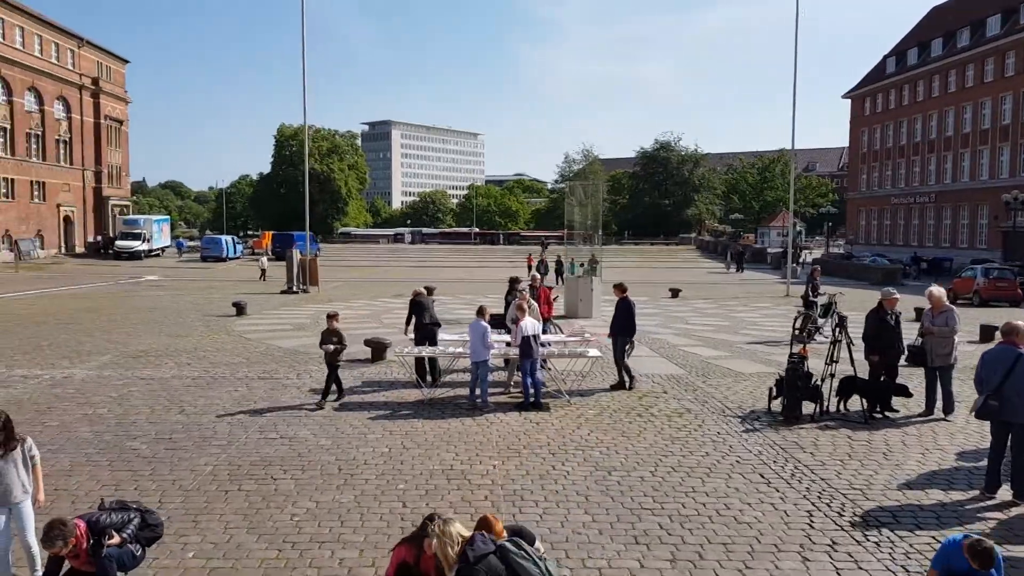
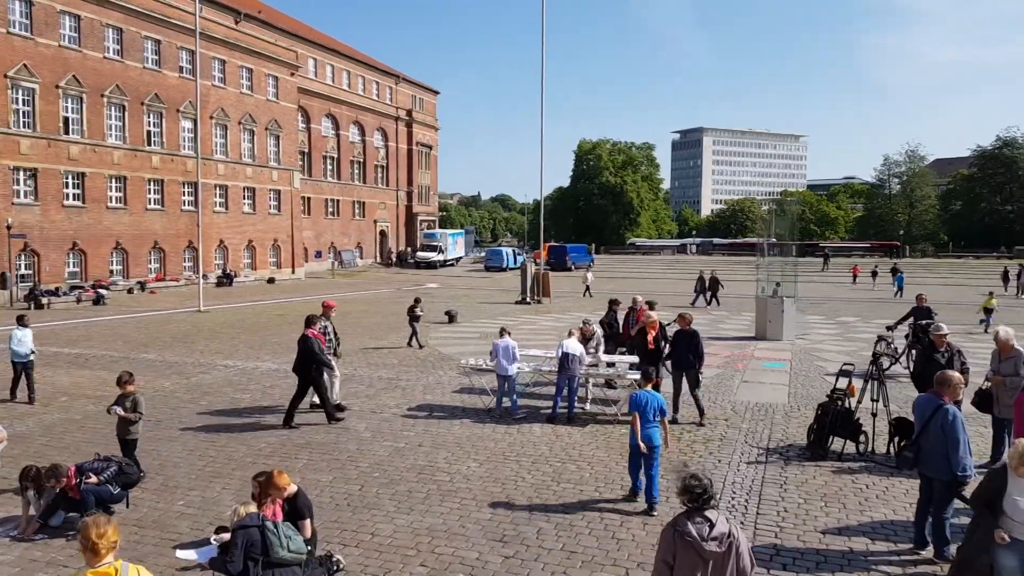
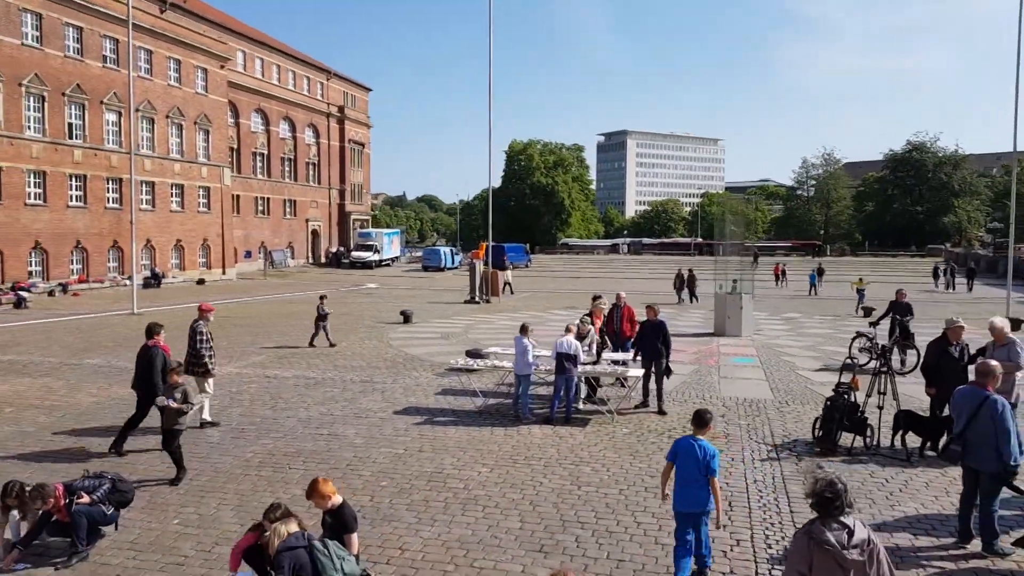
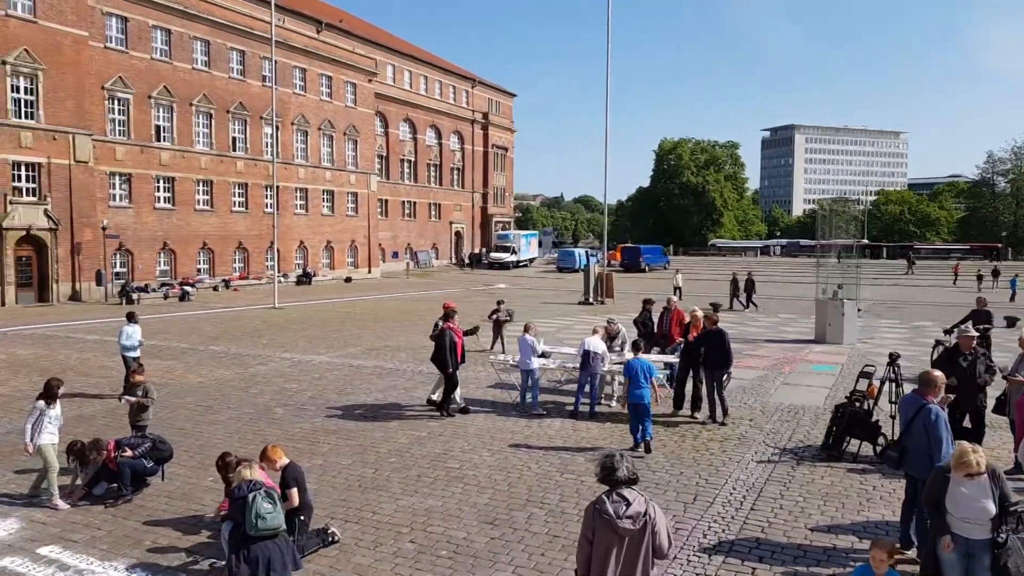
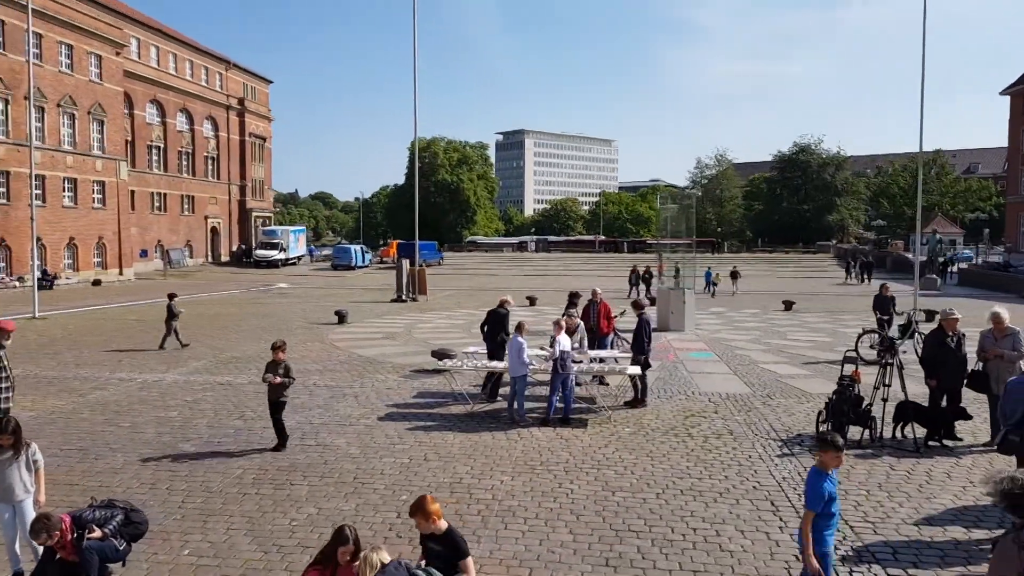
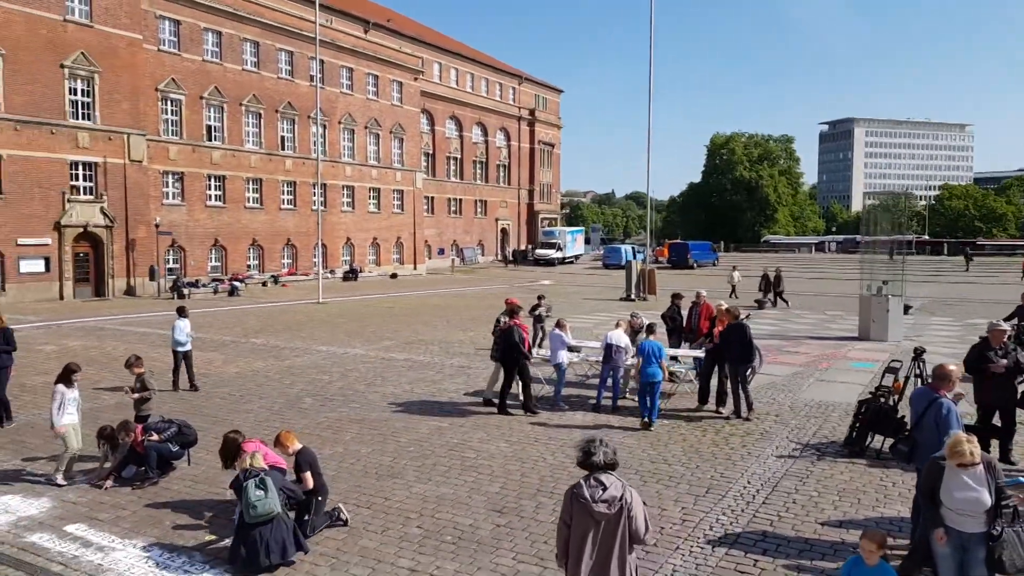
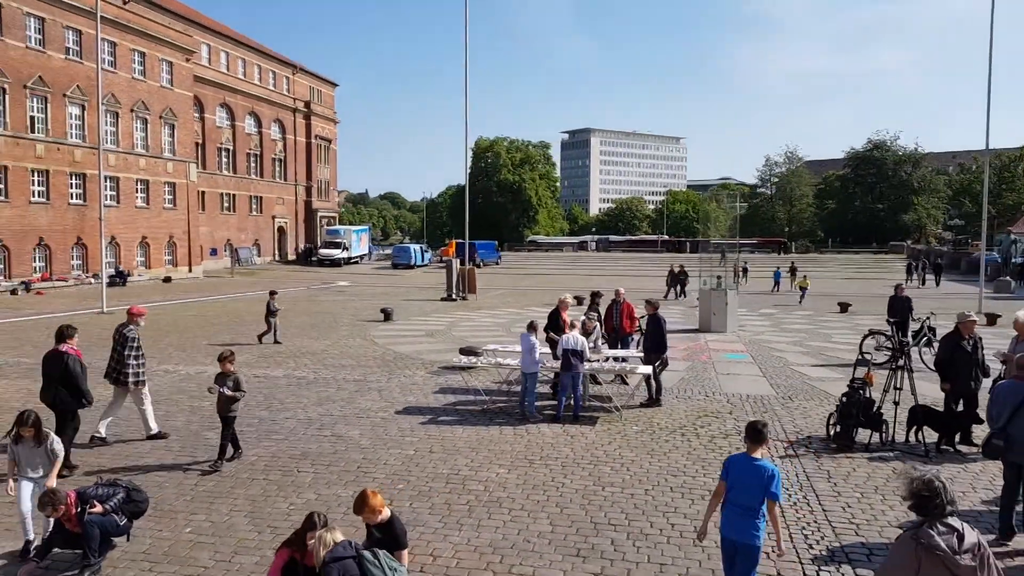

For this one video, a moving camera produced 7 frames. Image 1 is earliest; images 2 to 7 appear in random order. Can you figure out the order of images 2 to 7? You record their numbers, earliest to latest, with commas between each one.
5, 7, 3, 2, 4, 6
